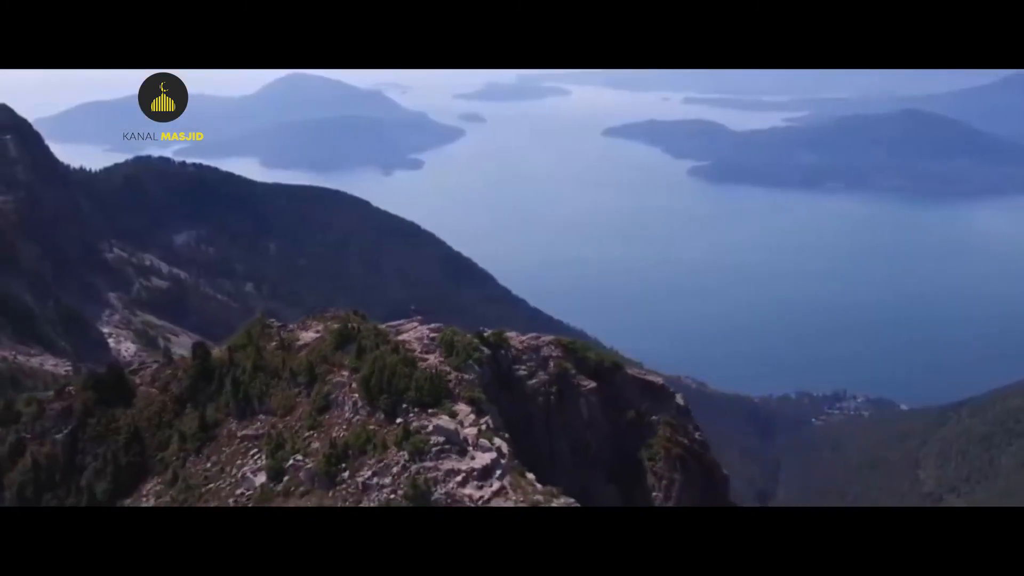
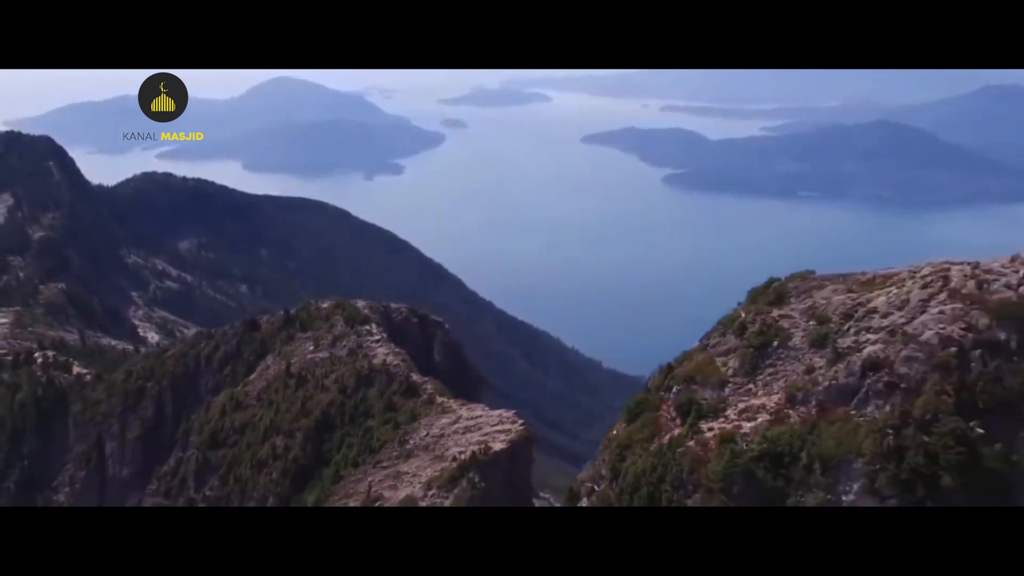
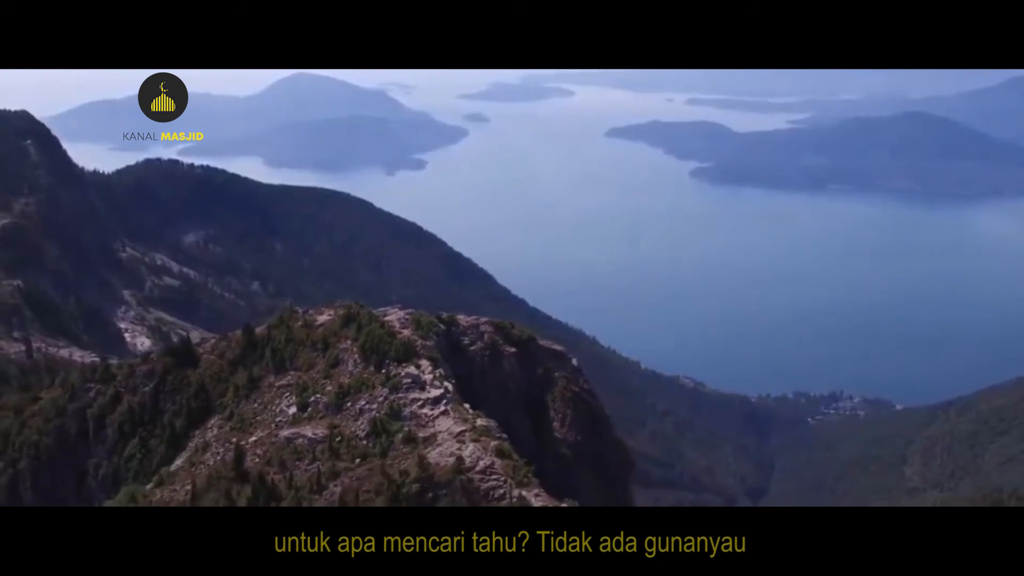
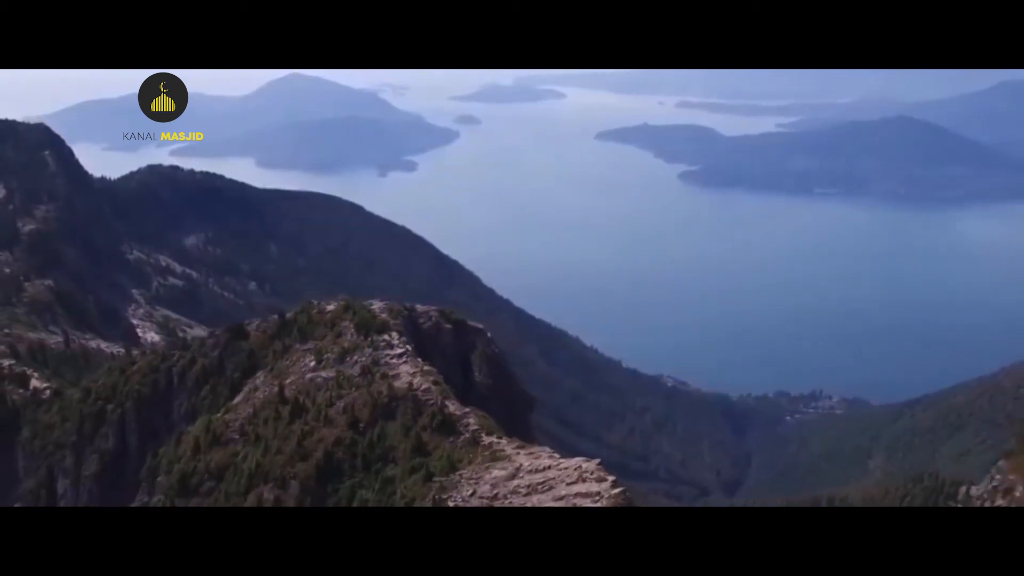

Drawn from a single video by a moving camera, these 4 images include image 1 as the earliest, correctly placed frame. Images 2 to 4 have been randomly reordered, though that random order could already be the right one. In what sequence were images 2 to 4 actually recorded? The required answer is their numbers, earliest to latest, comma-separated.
3, 4, 2
